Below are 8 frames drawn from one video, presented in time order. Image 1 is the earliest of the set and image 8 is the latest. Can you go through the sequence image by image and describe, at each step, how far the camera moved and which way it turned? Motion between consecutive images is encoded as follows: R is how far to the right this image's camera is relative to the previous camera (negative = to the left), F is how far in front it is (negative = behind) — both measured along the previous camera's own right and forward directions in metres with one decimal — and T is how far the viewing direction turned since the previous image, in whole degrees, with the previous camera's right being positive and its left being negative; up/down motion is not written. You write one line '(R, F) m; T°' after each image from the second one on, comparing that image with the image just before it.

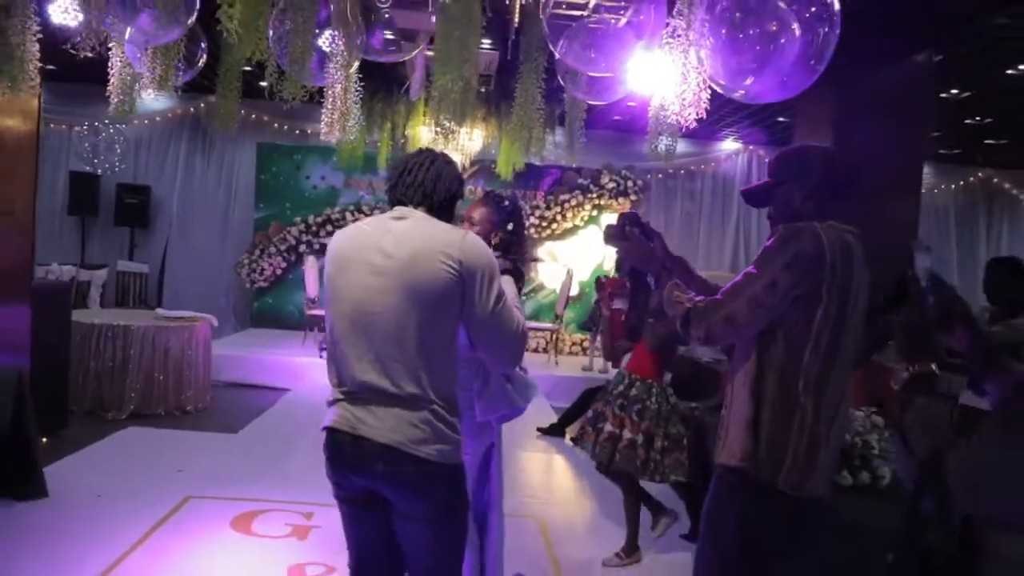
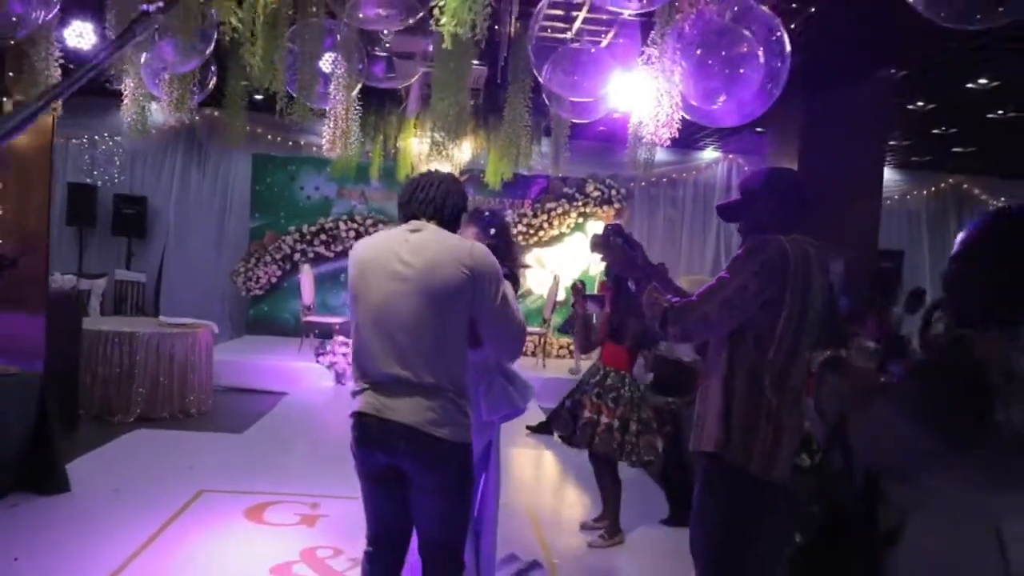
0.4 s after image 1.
(0.0, -0.3) m; +1°
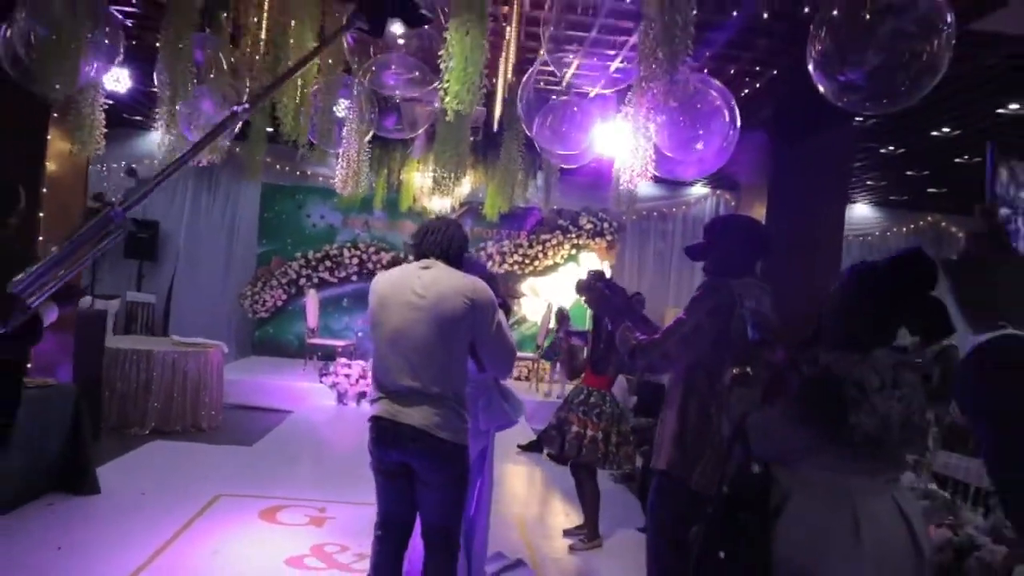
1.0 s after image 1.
(0.0, -0.4) m; 0°
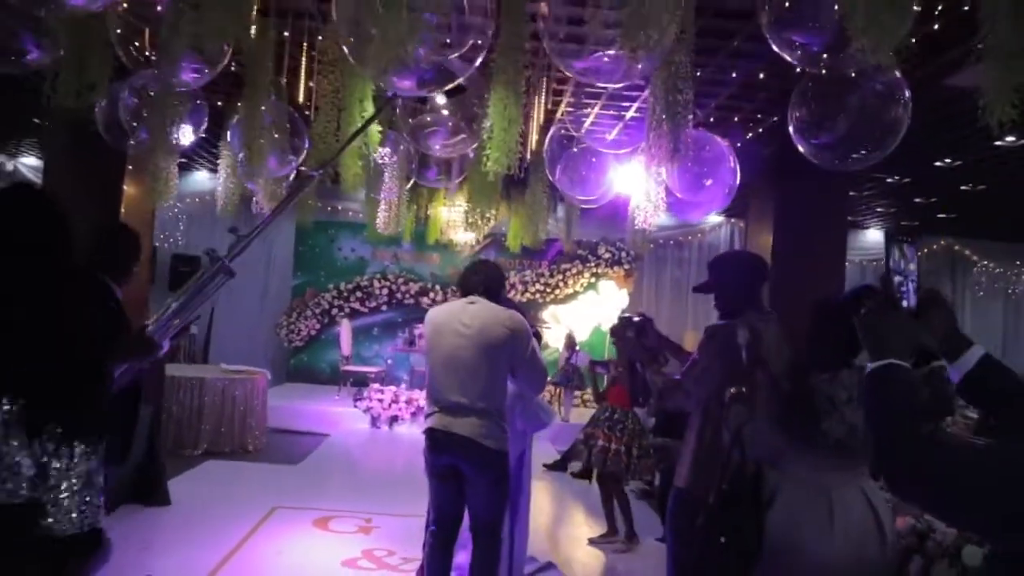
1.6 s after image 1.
(0.0, -0.4) m; -1°
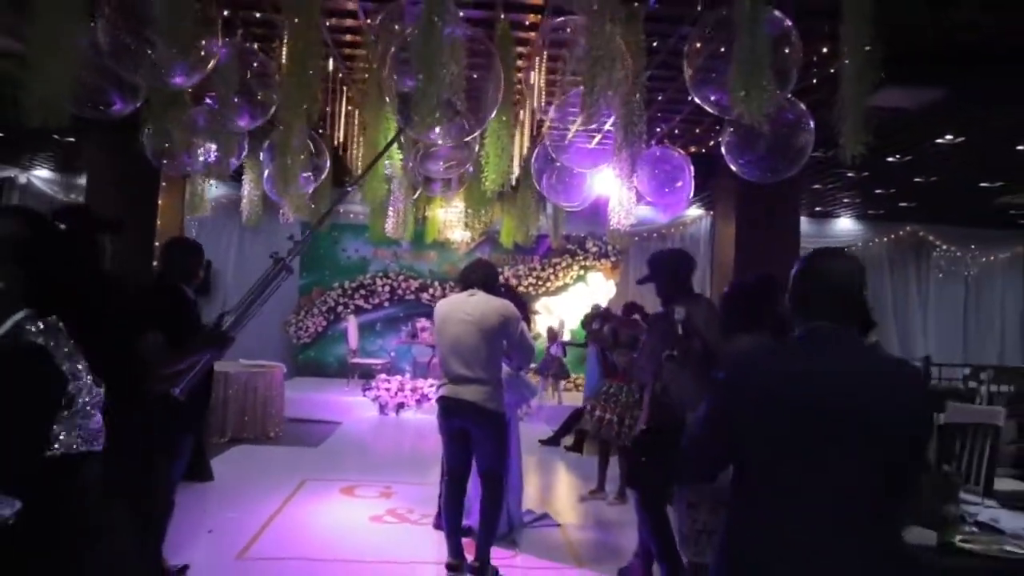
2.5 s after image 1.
(0.0, -0.7) m; +1°
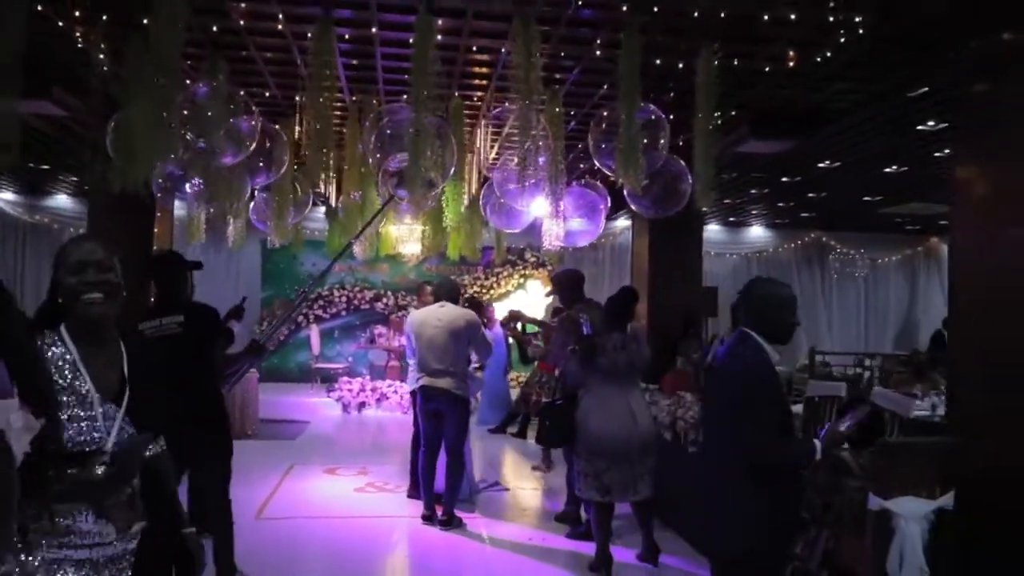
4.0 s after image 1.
(-0.1, -1.1) m; +4°
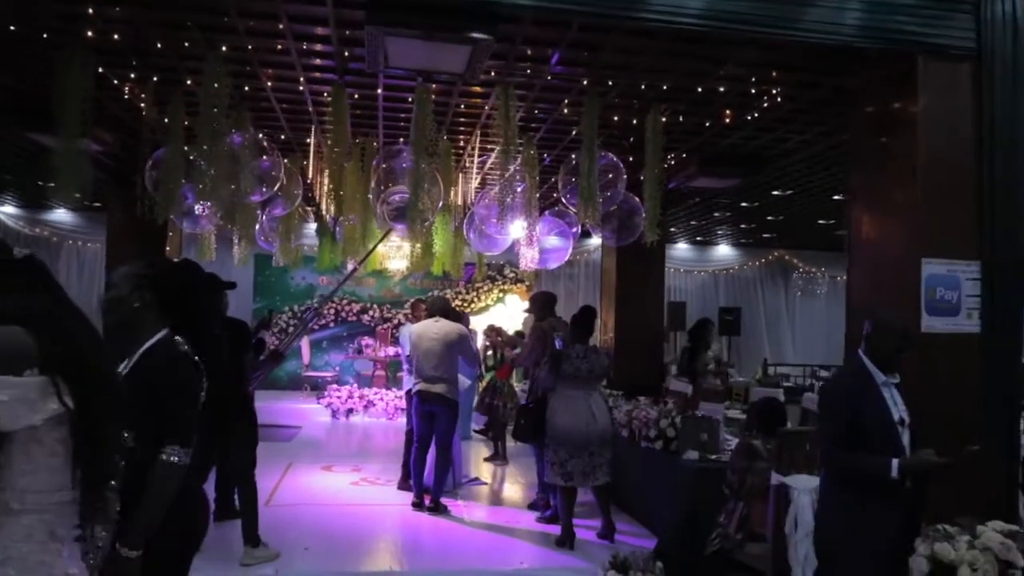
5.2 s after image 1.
(0.0, -0.7) m; +2°
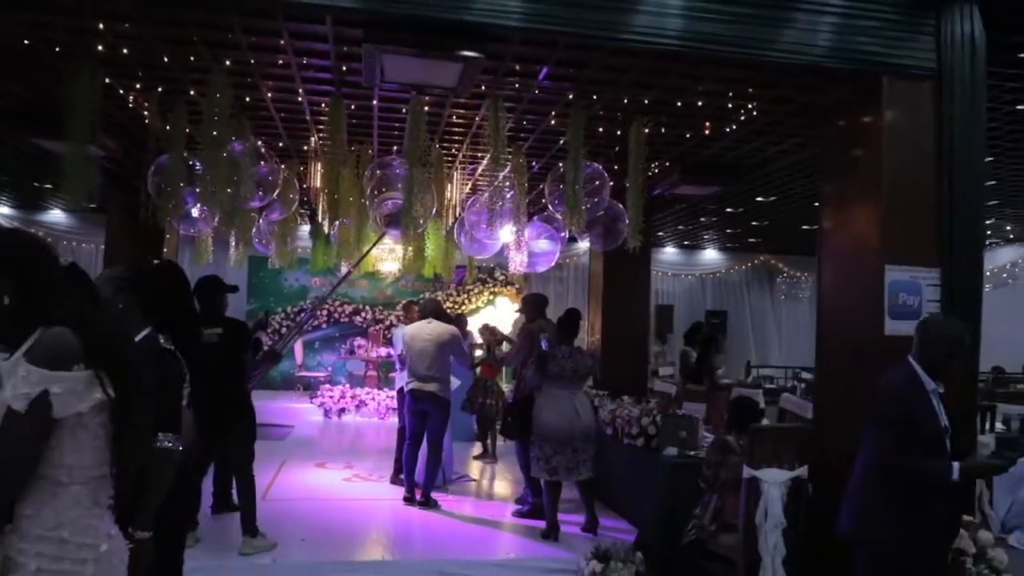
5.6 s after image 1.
(0.0, -0.2) m; +1°
